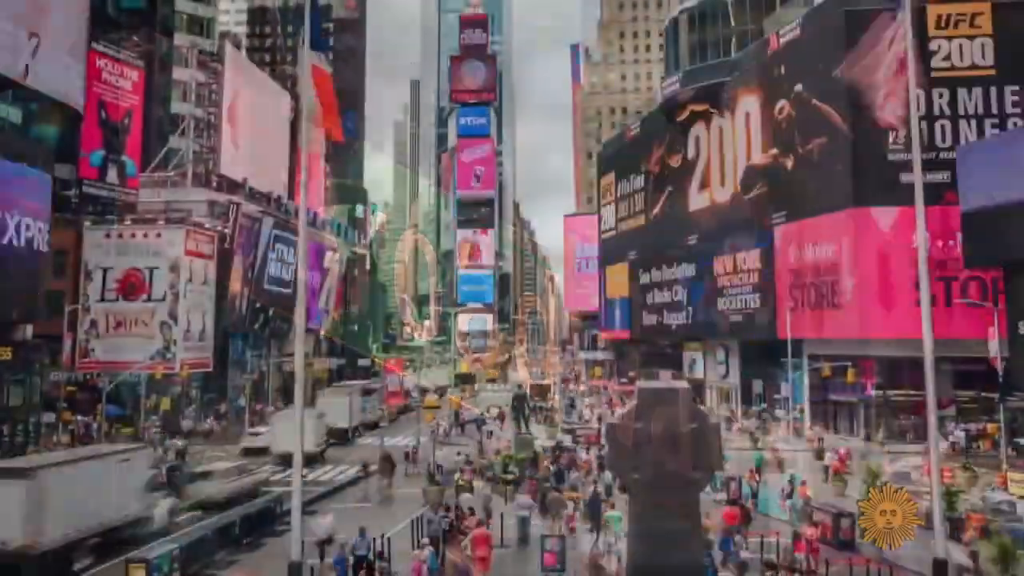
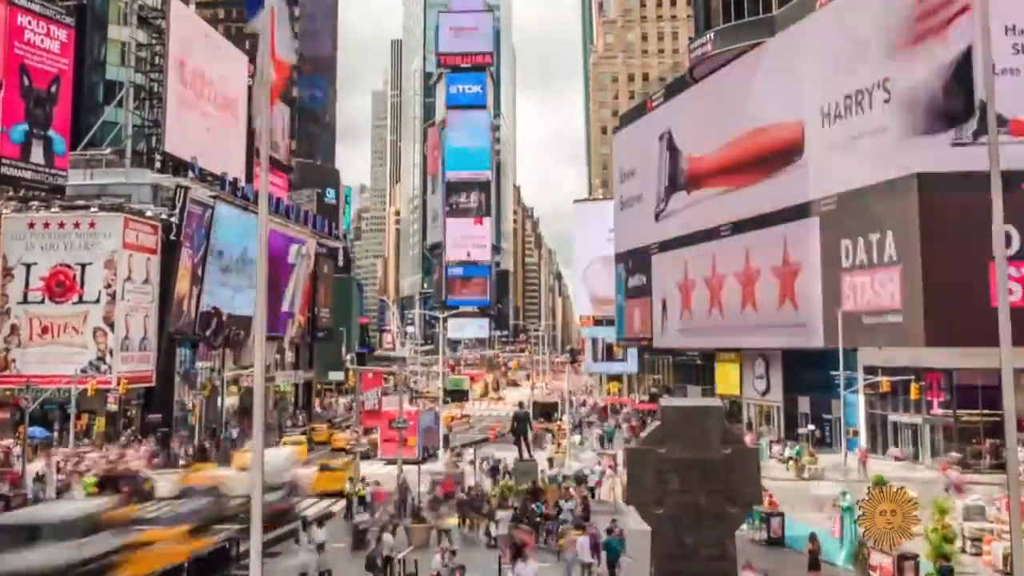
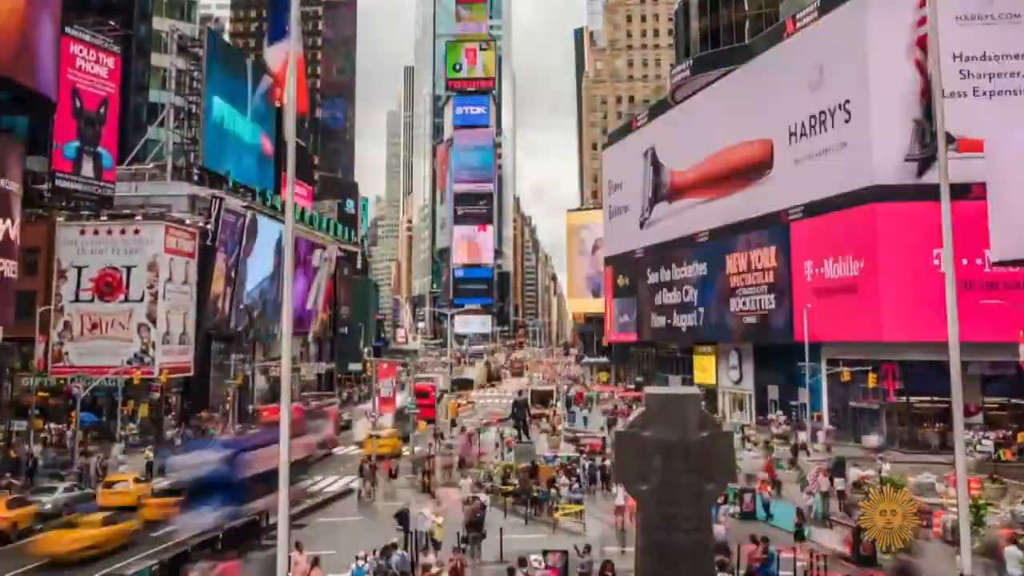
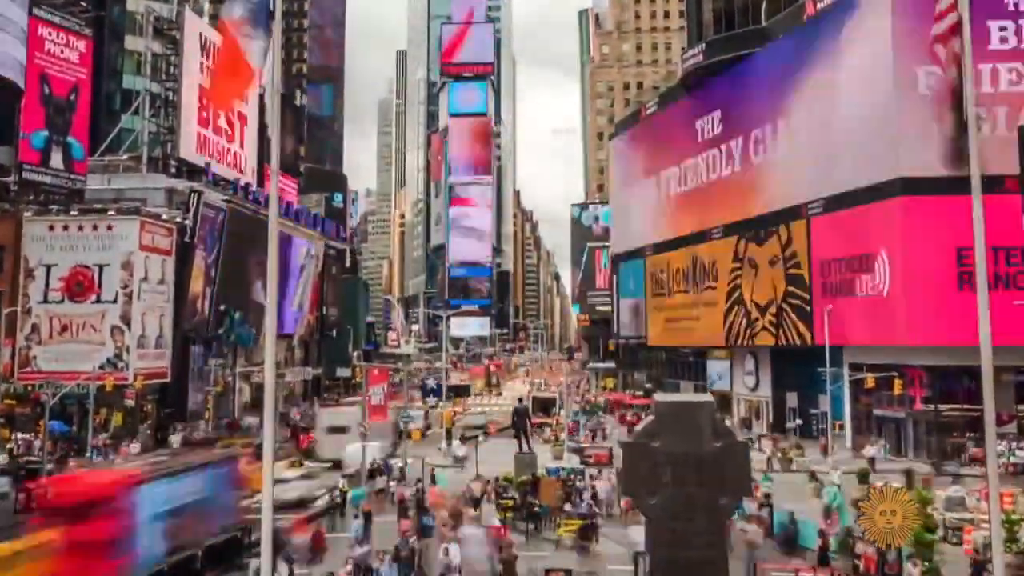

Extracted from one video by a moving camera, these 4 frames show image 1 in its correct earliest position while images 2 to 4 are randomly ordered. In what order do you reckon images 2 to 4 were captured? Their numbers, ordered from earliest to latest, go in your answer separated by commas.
3, 4, 2
